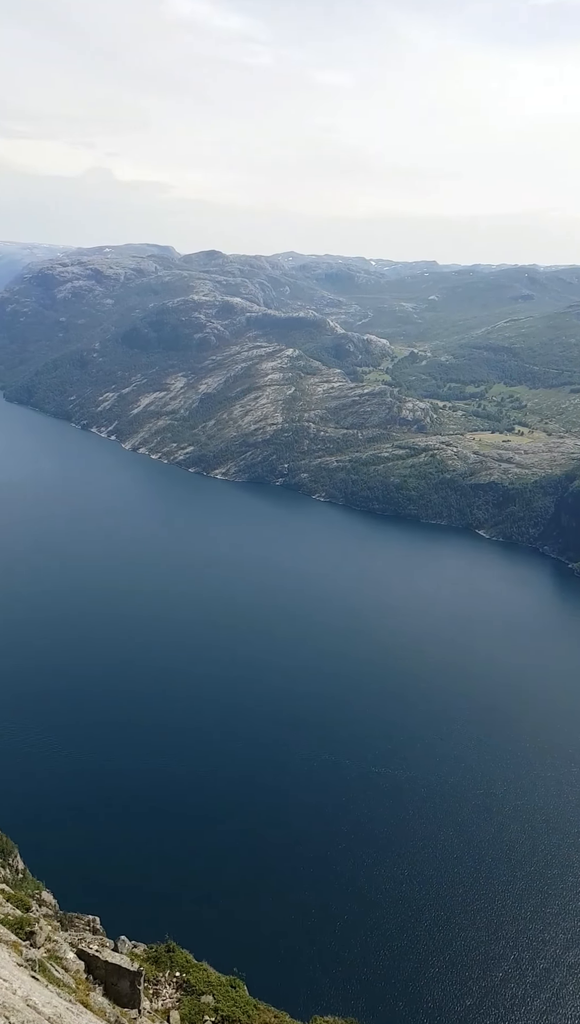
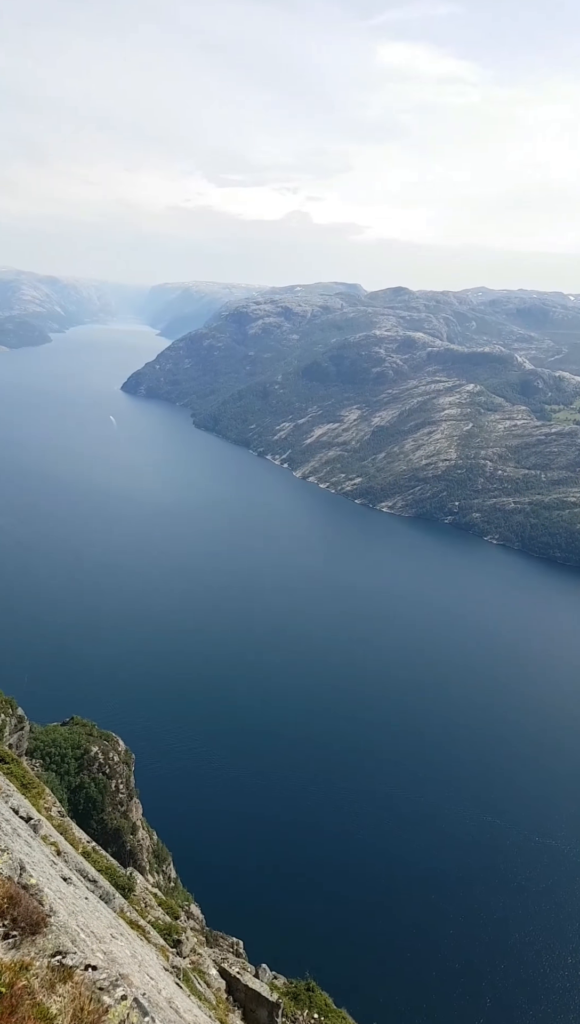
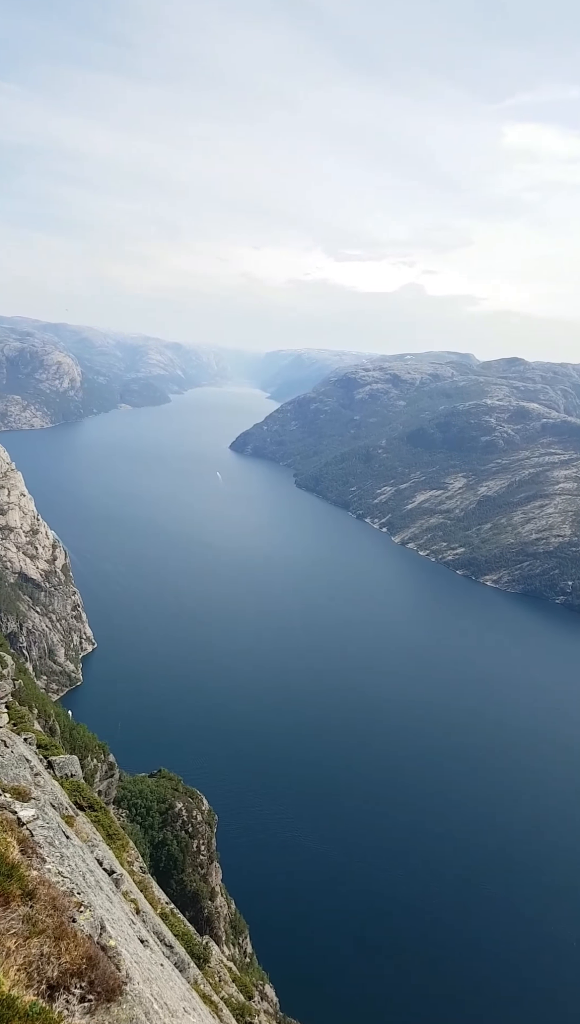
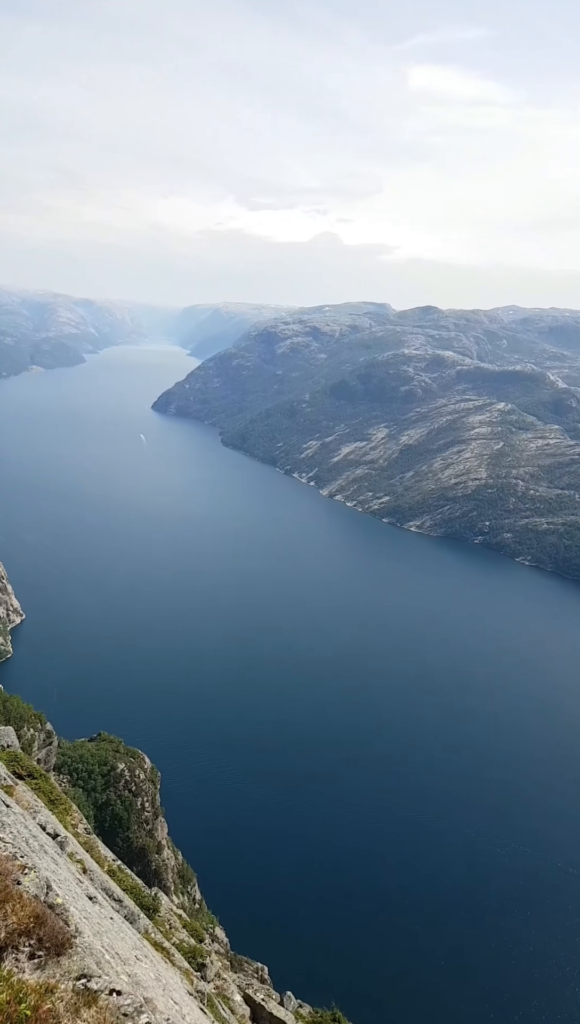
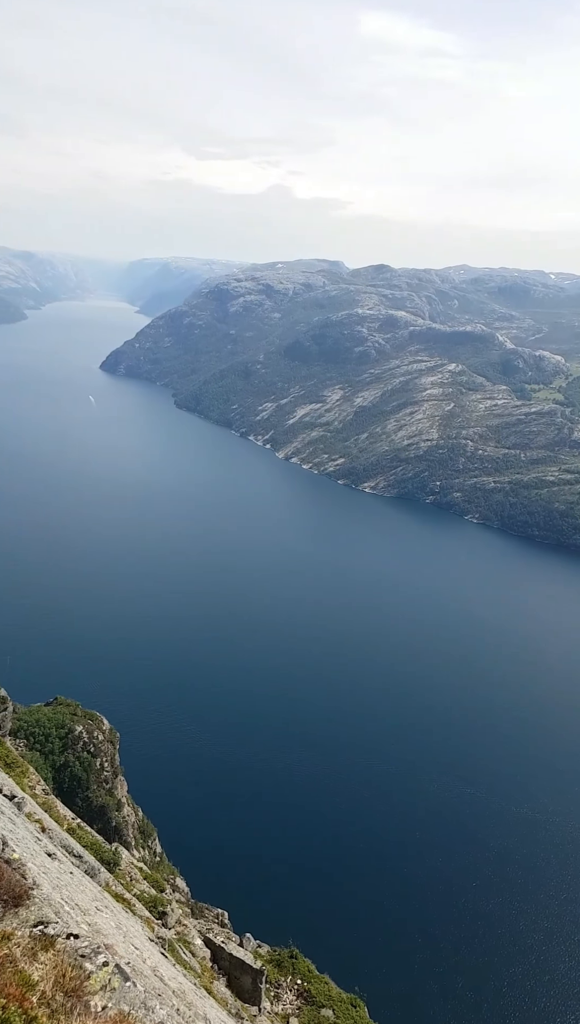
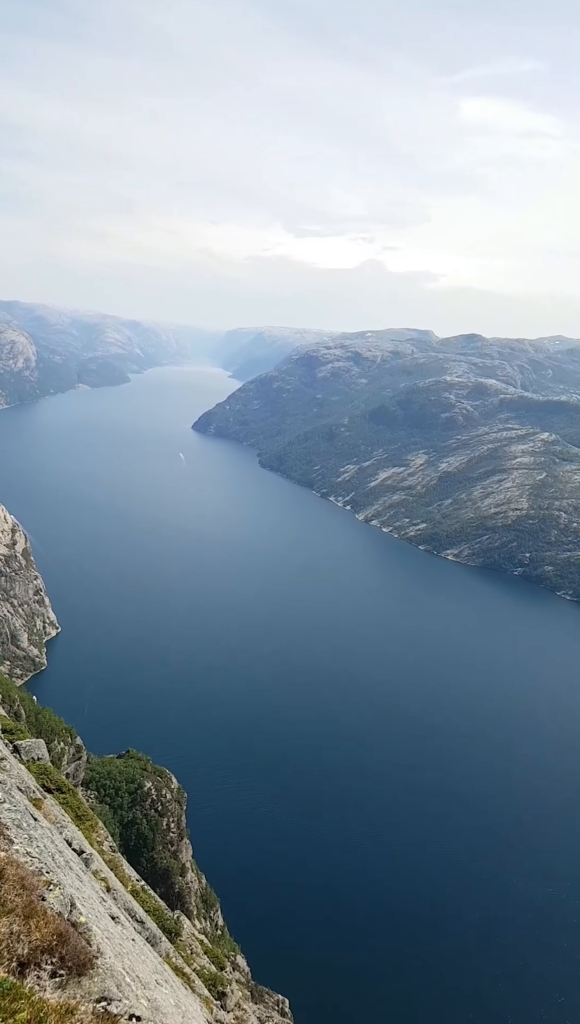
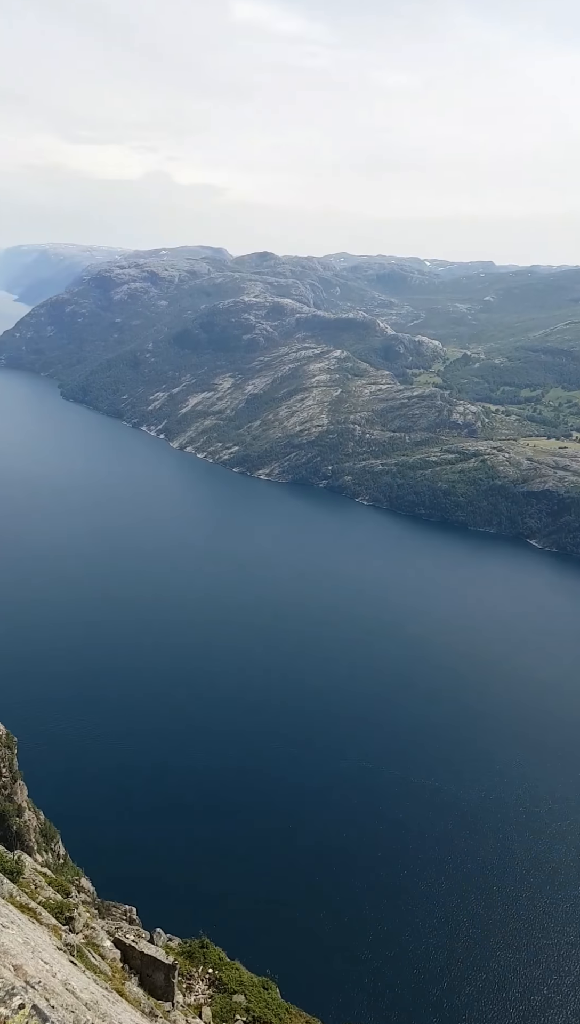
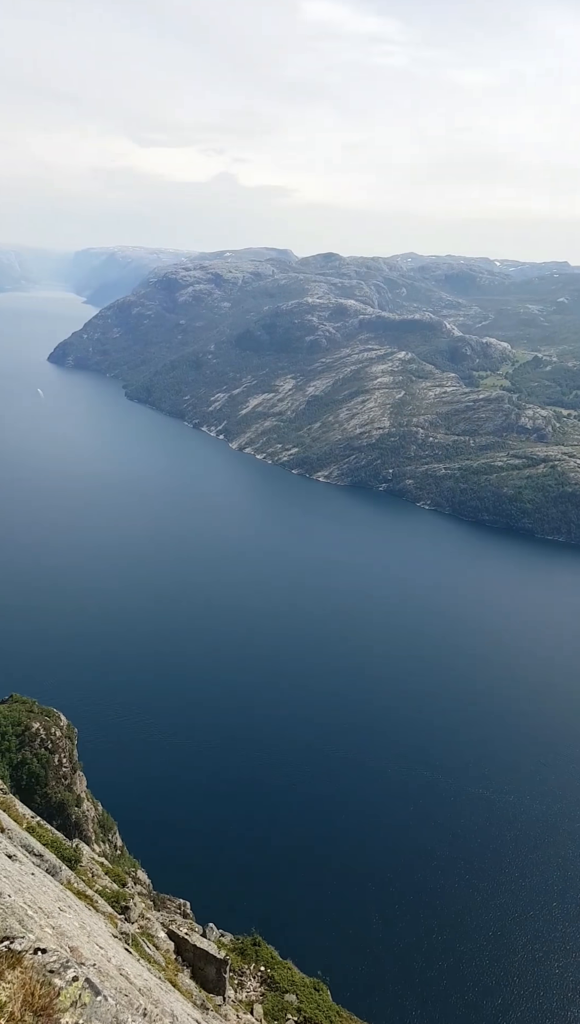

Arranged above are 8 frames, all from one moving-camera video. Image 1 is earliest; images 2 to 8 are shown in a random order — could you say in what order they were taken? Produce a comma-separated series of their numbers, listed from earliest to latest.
7, 8, 5, 2, 4, 6, 3
